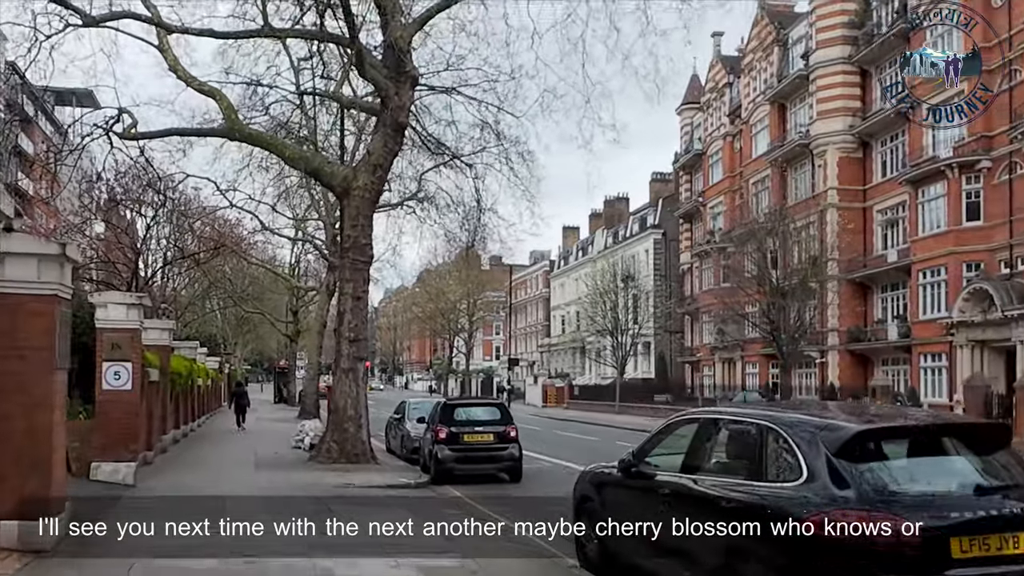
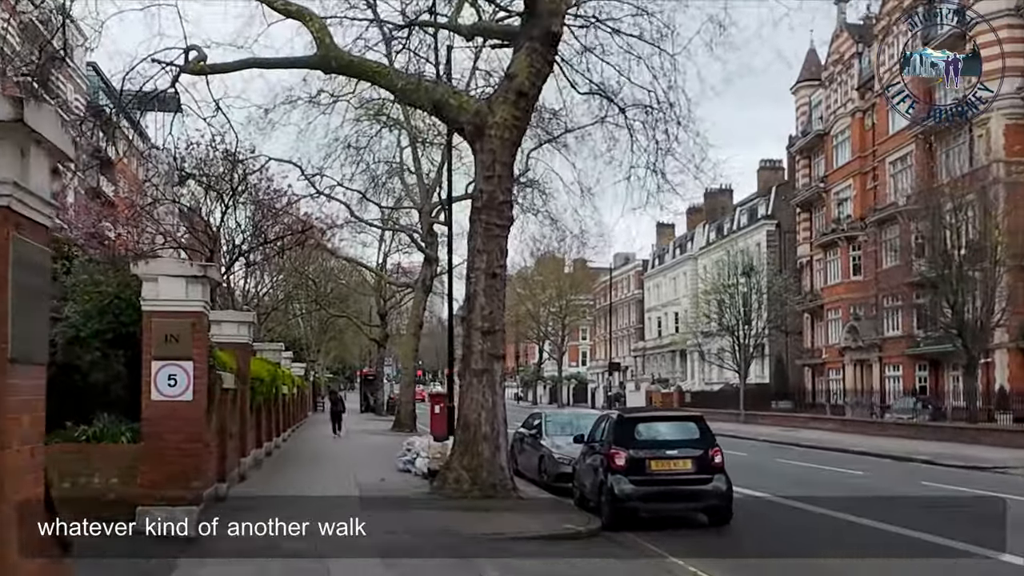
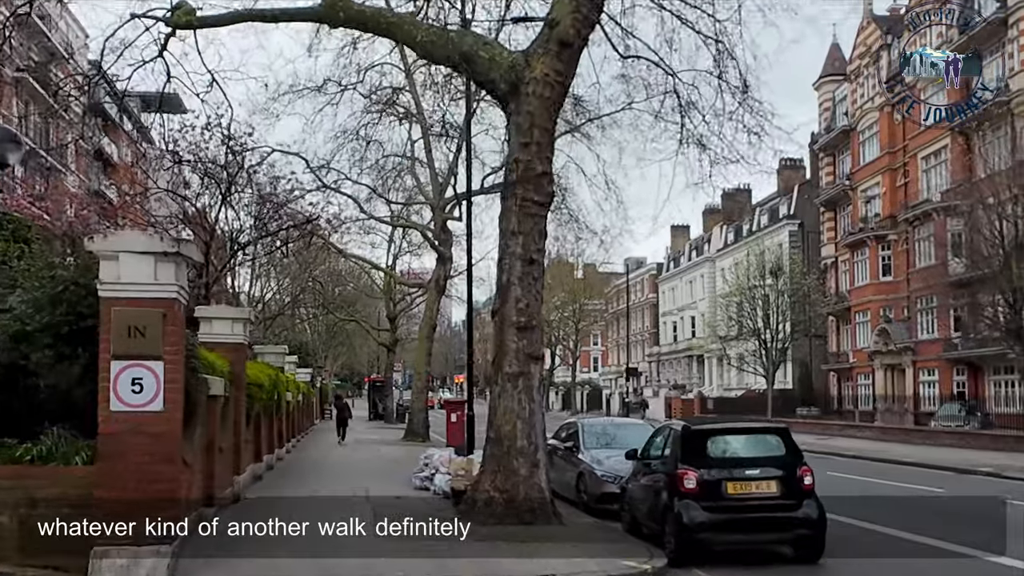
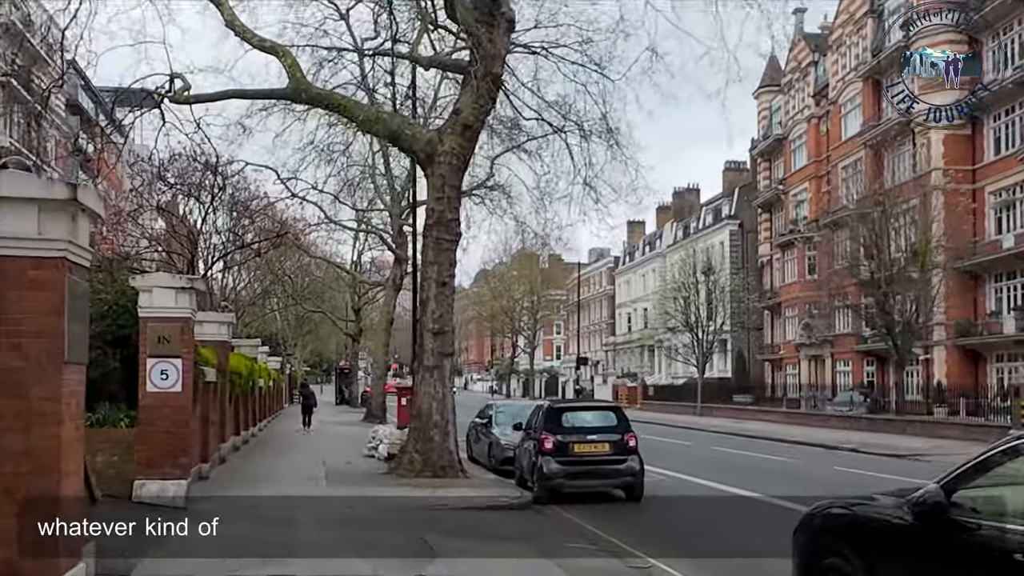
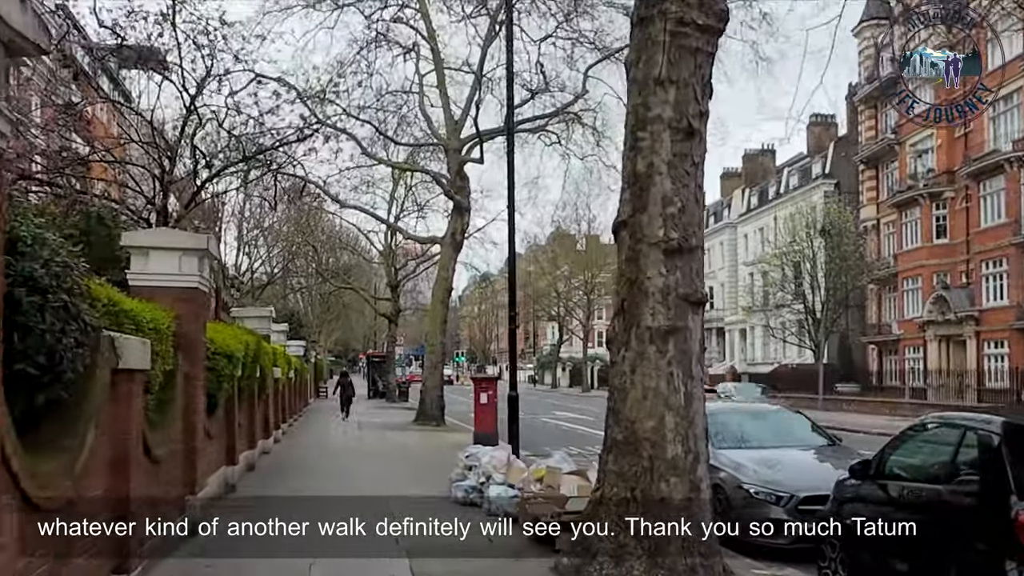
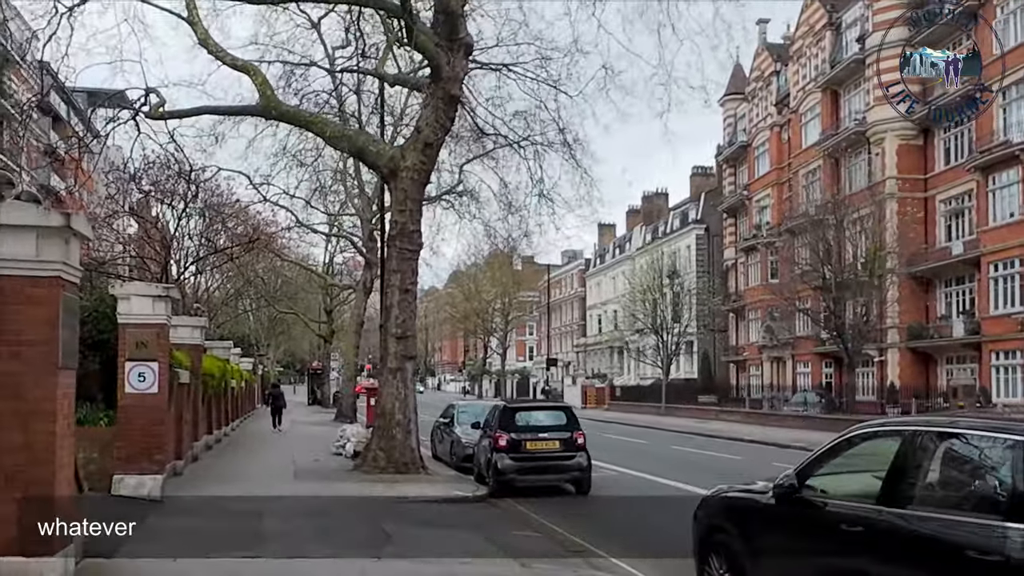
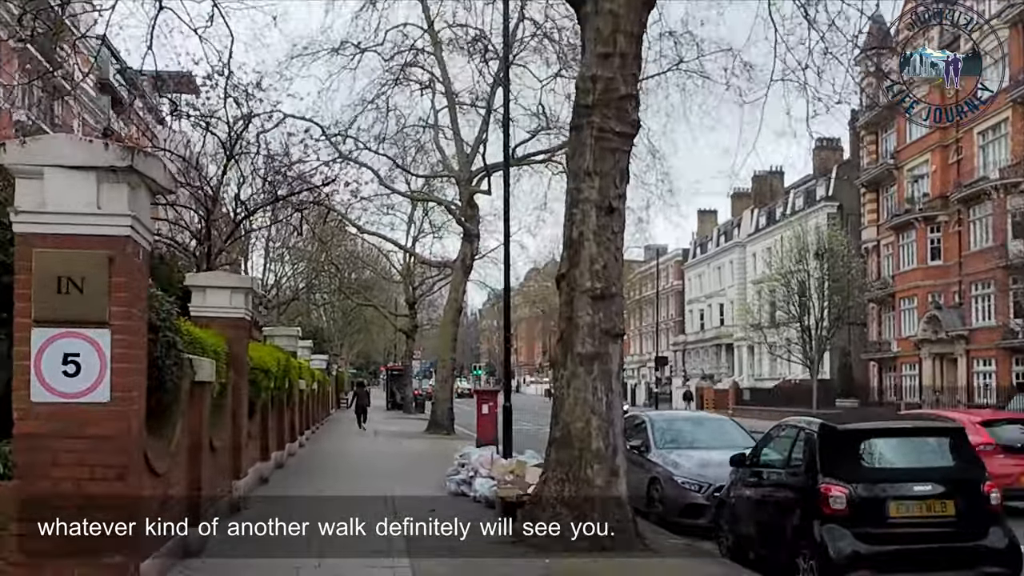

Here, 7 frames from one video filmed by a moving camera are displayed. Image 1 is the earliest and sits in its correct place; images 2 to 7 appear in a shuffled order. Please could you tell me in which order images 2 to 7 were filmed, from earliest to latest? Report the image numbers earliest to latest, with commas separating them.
6, 4, 2, 3, 7, 5
